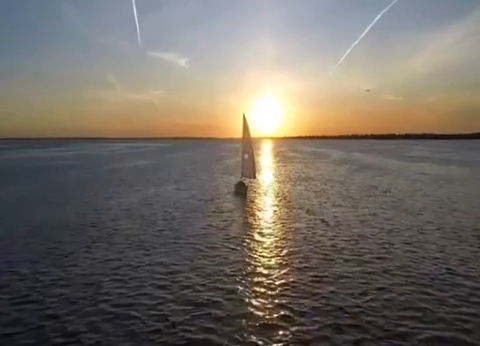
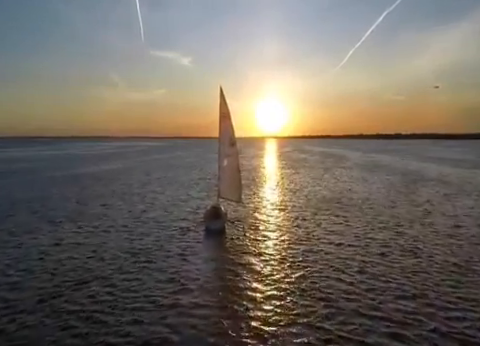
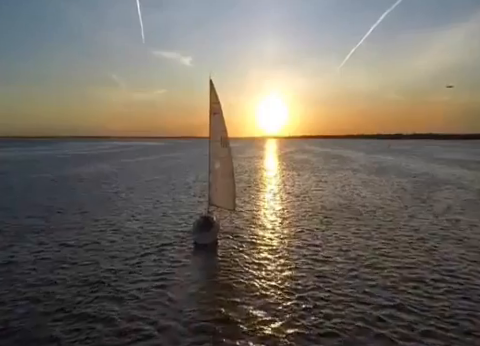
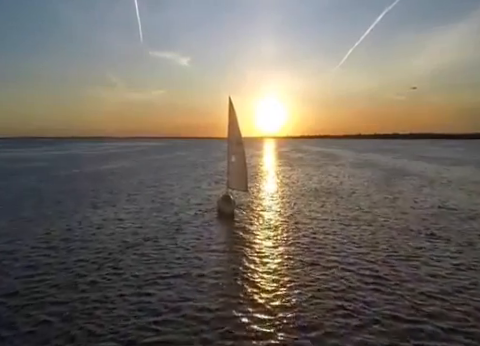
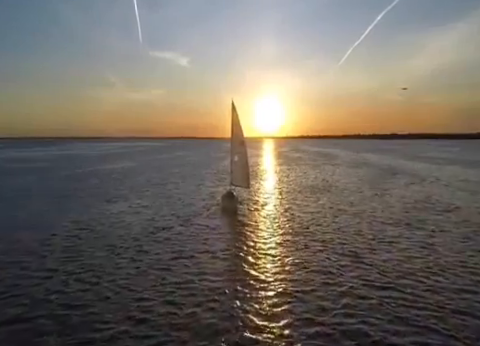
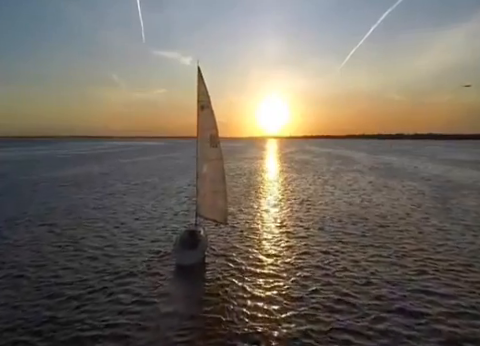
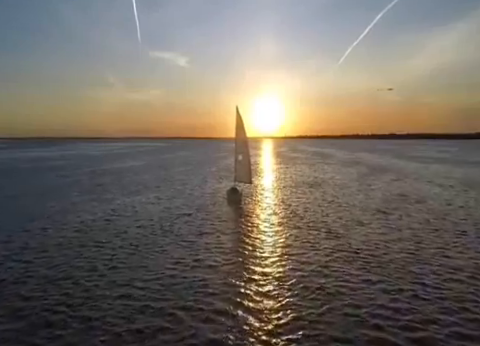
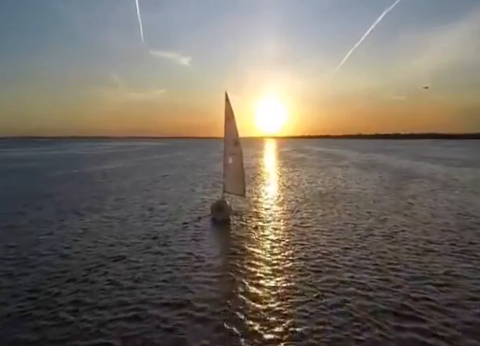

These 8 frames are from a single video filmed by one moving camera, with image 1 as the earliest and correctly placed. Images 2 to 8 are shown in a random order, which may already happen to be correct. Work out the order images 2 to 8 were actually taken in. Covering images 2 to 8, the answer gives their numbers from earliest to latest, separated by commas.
7, 5, 4, 8, 2, 3, 6
